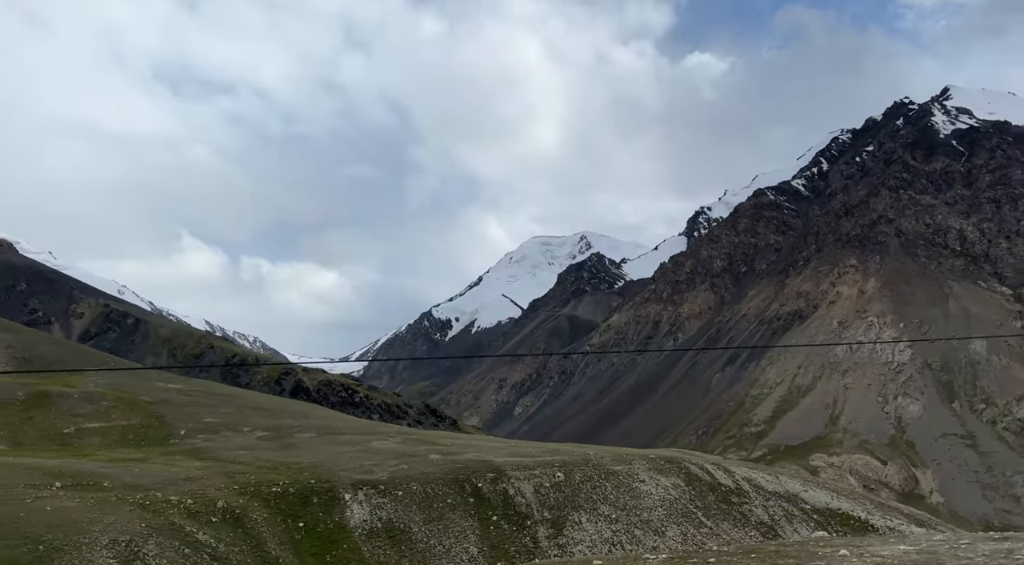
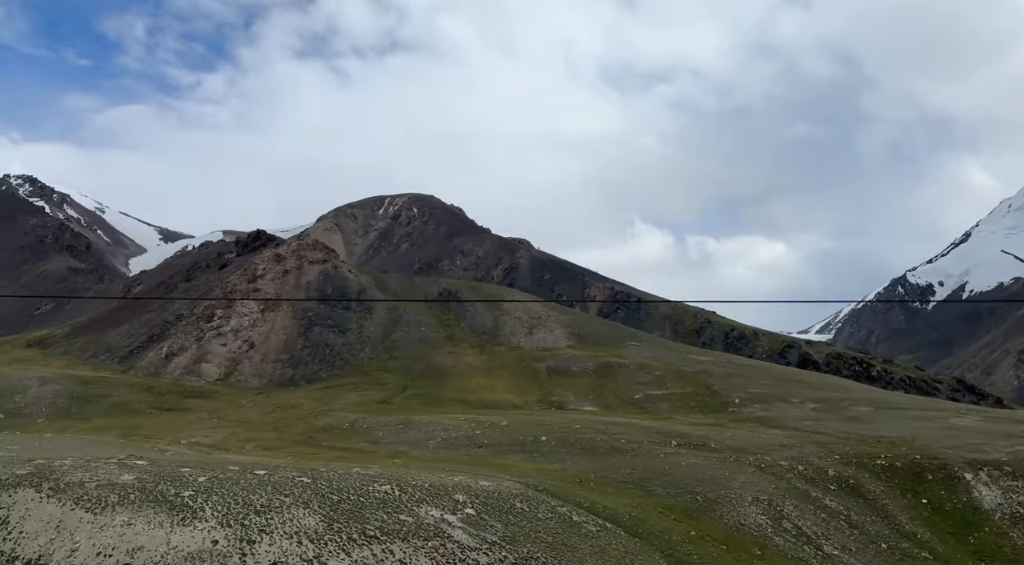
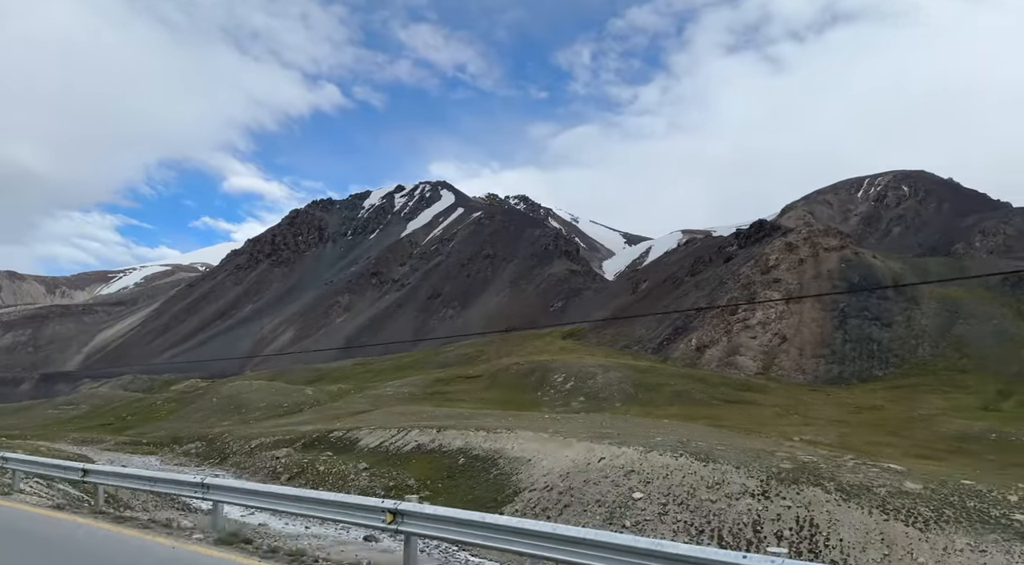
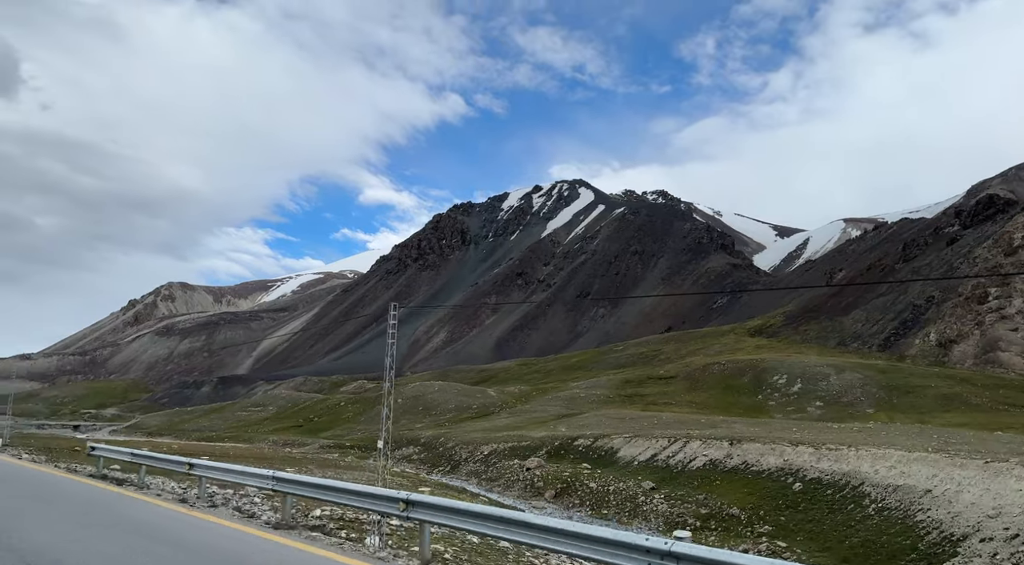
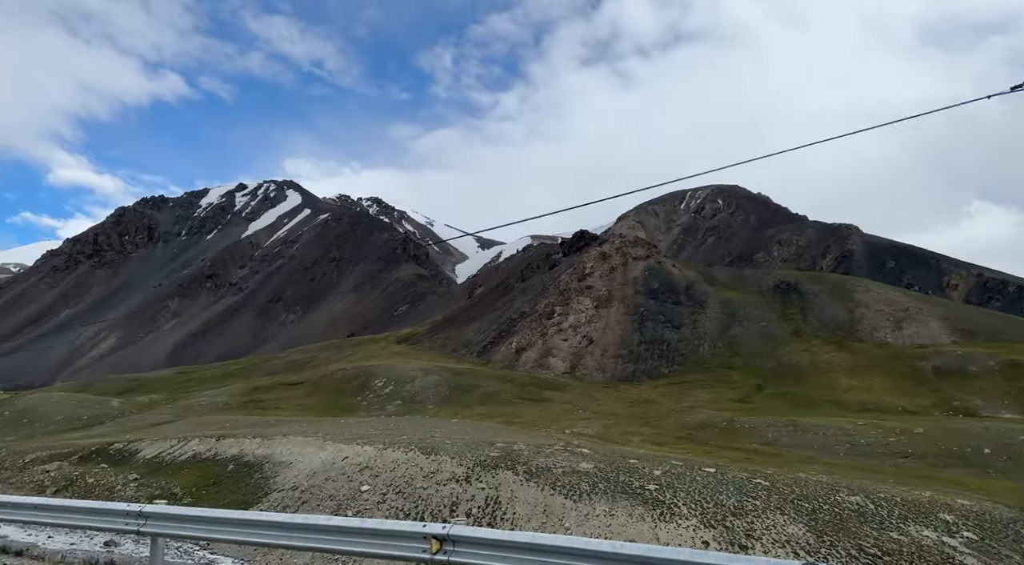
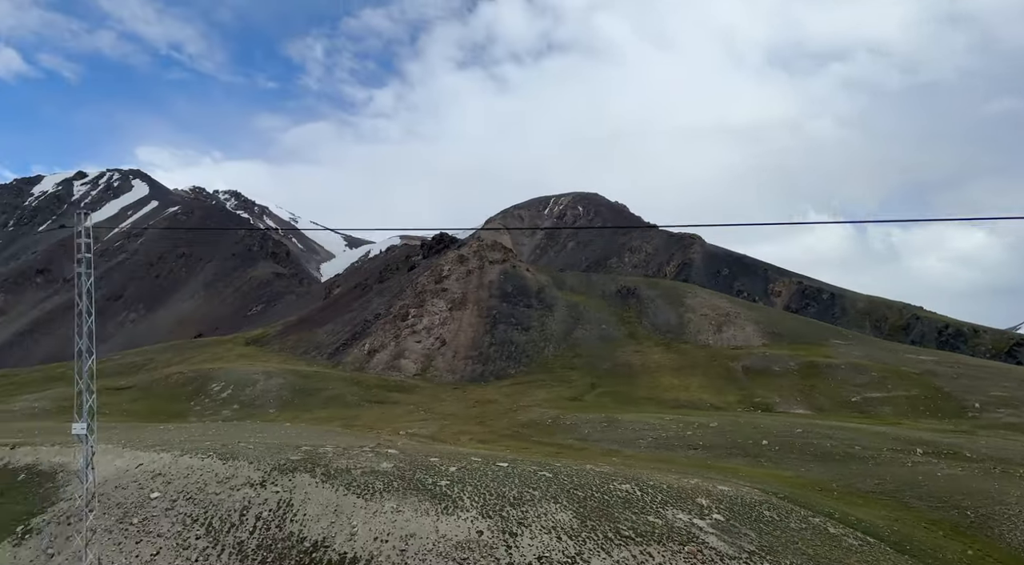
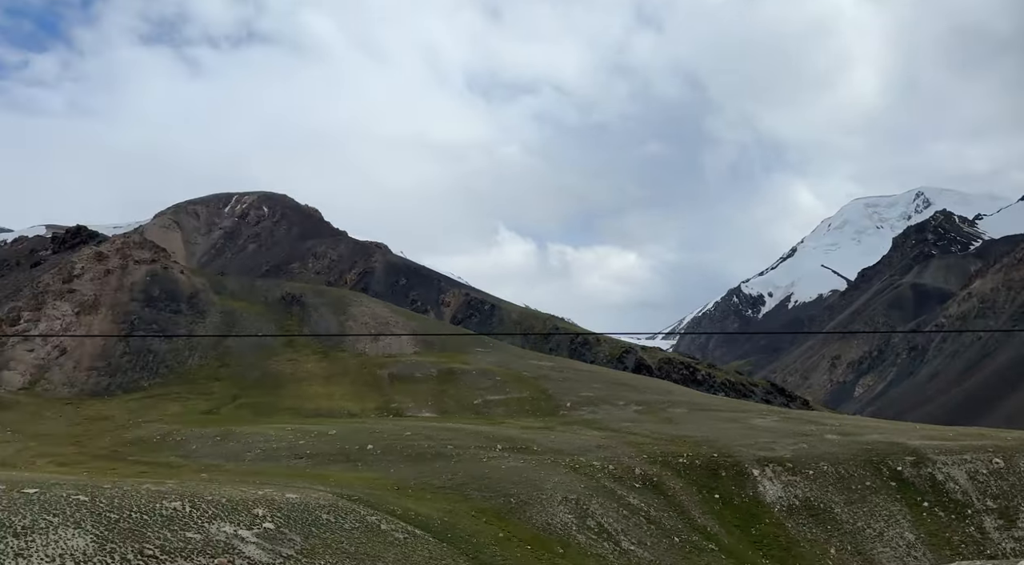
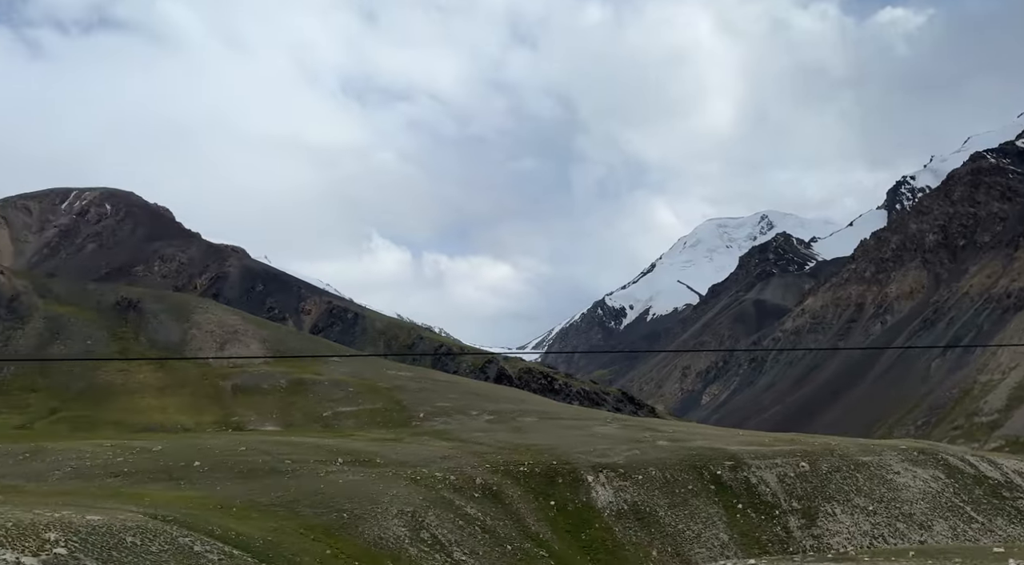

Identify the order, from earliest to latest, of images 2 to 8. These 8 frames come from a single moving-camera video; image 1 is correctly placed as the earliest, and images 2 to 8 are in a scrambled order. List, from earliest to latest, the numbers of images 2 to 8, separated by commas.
8, 7, 2, 6, 5, 3, 4
